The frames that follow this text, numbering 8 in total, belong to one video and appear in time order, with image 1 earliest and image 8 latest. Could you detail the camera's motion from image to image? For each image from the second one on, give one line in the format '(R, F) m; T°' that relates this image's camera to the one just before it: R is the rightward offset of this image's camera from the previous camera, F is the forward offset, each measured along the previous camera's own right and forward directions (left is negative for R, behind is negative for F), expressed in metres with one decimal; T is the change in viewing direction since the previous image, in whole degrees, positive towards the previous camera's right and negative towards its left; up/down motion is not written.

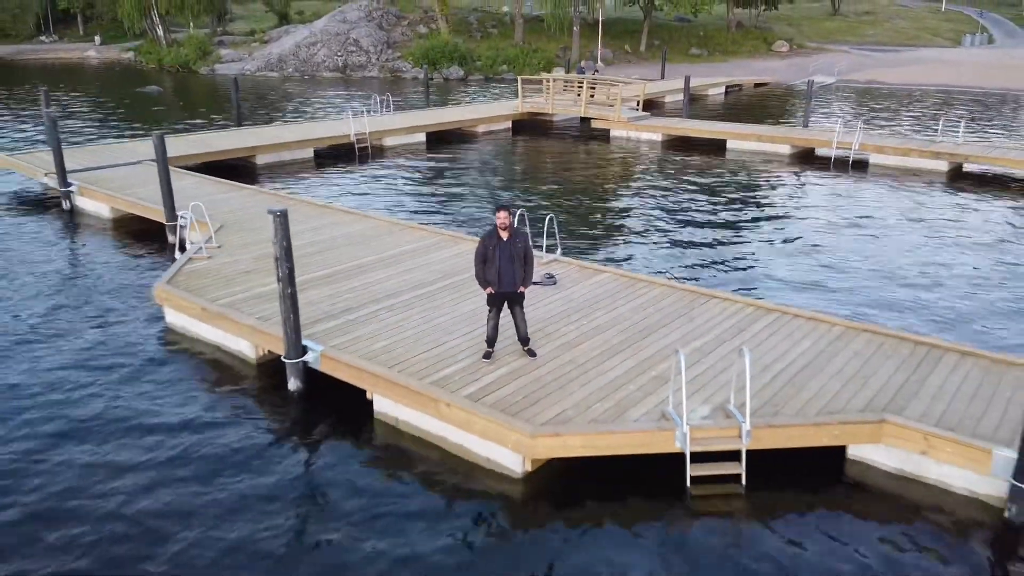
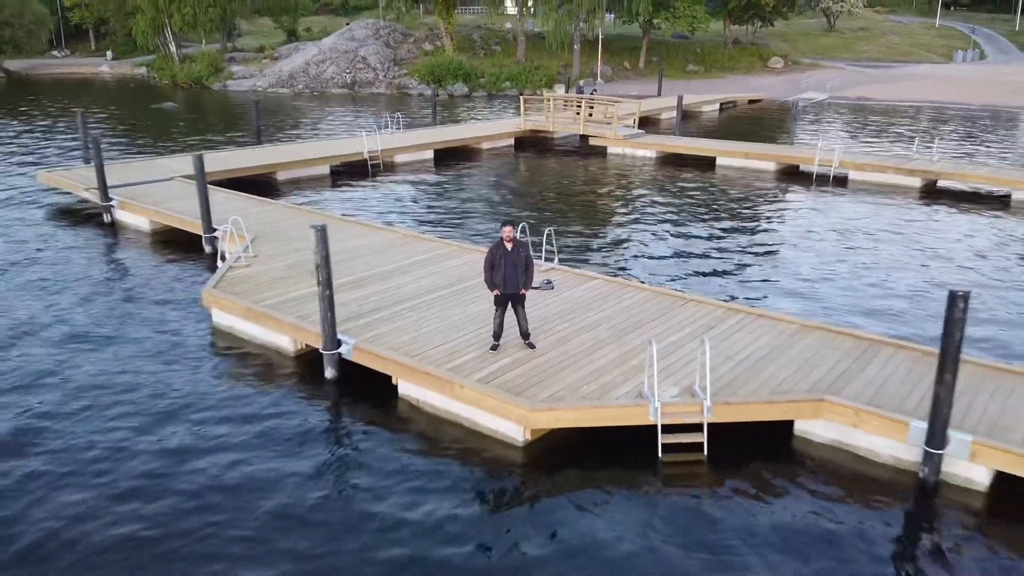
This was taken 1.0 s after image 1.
(0.0, -1.7) m; 0°
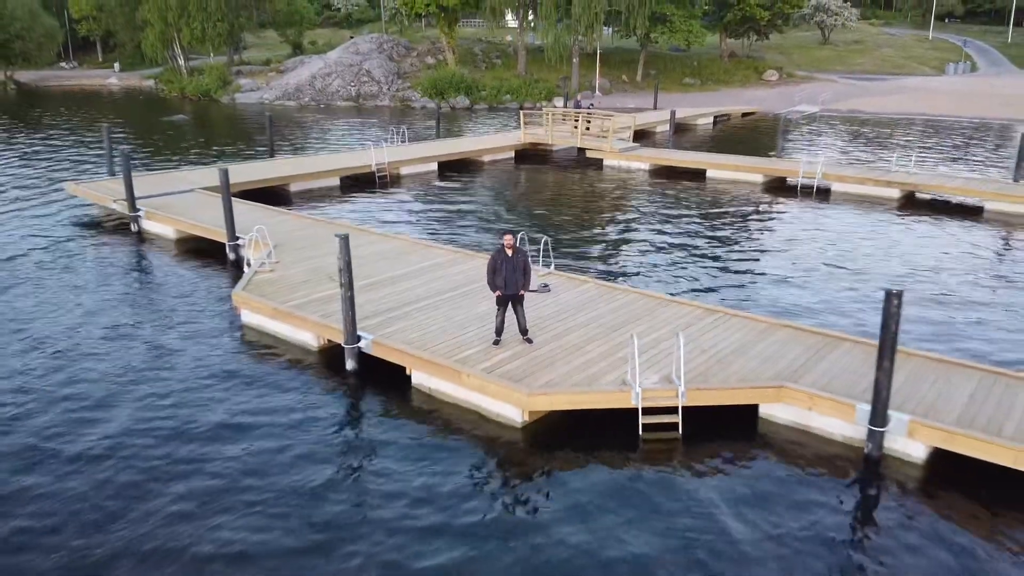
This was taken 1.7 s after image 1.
(0.0, -1.4) m; 0°
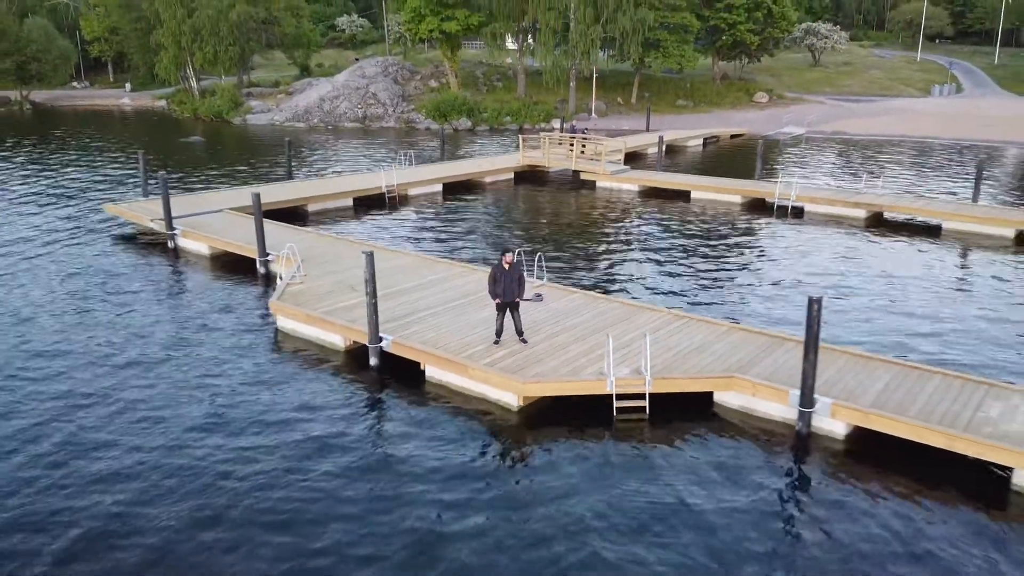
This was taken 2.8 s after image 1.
(0.0, -2.4) m; 0°
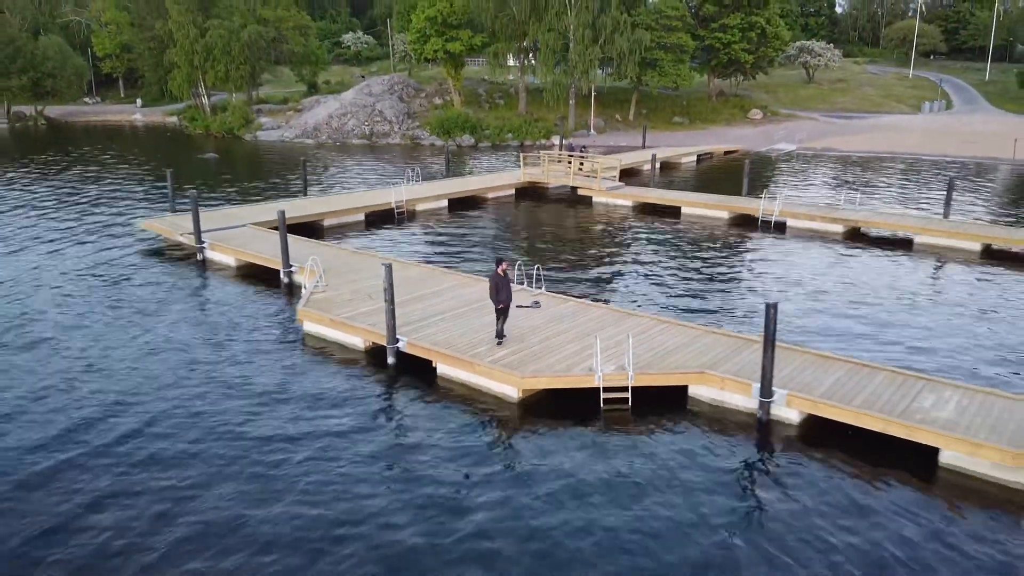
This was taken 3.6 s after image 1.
(0.0, -2.1) m; 0°
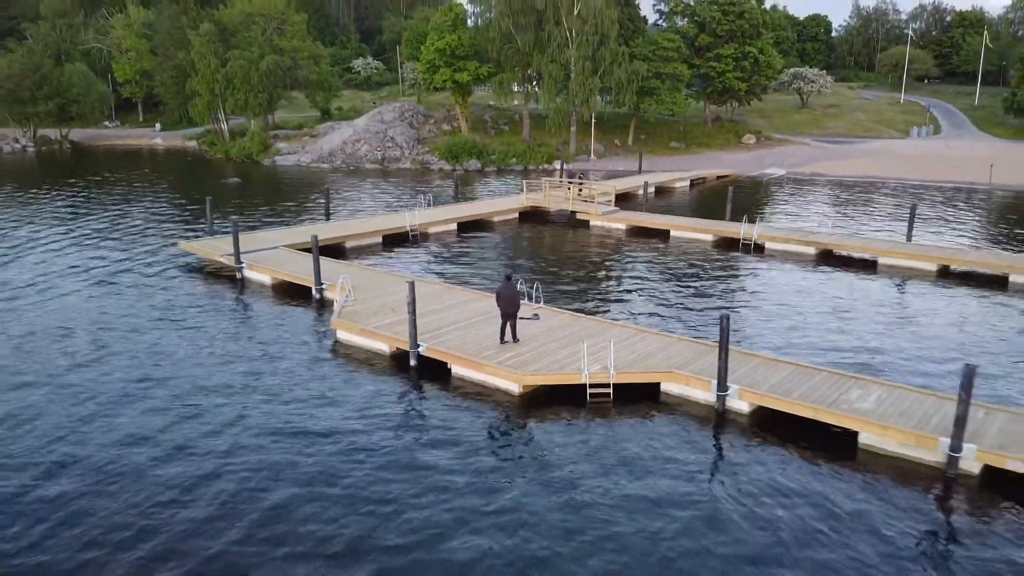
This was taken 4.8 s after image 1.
(+0.1, -3.3) m; 0°
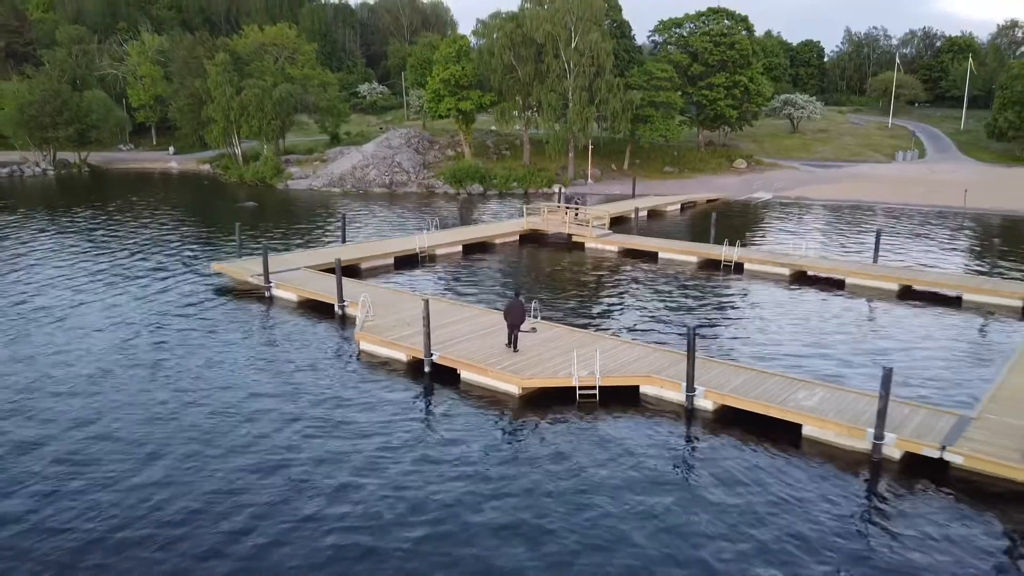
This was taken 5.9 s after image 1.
(0.0, -3.3) m; 0°
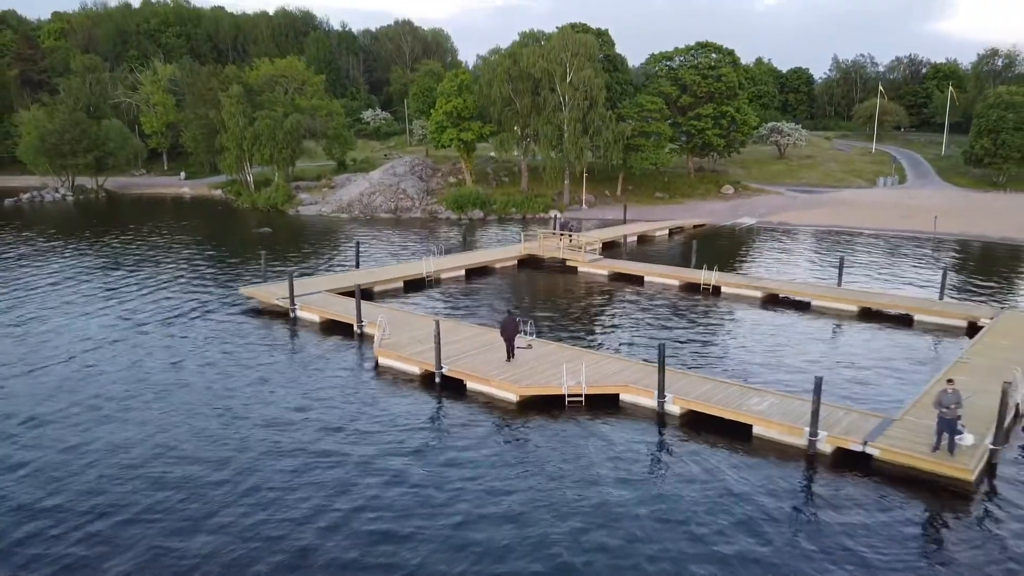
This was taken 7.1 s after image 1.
(0.0, -3.9) m; 0°
